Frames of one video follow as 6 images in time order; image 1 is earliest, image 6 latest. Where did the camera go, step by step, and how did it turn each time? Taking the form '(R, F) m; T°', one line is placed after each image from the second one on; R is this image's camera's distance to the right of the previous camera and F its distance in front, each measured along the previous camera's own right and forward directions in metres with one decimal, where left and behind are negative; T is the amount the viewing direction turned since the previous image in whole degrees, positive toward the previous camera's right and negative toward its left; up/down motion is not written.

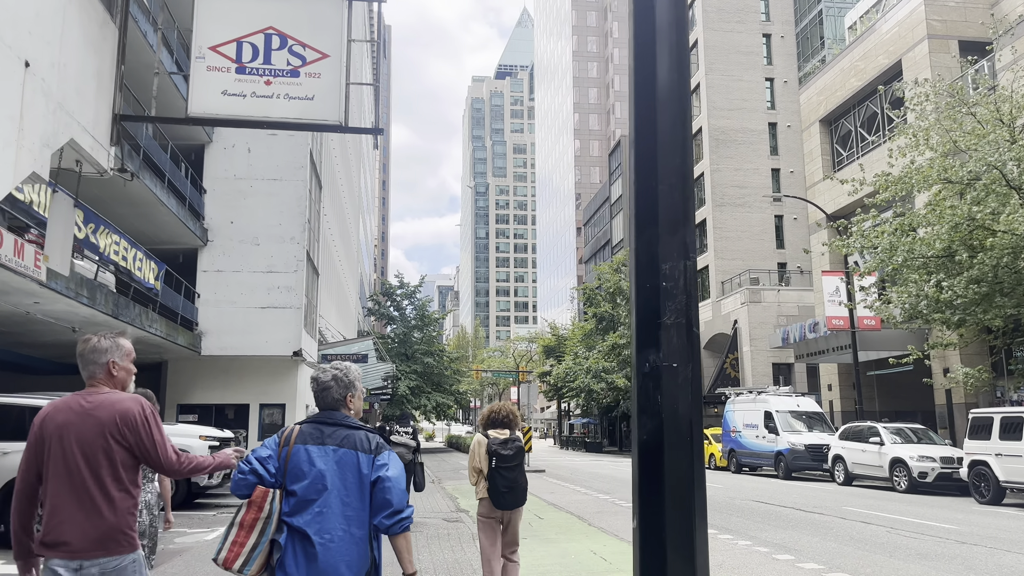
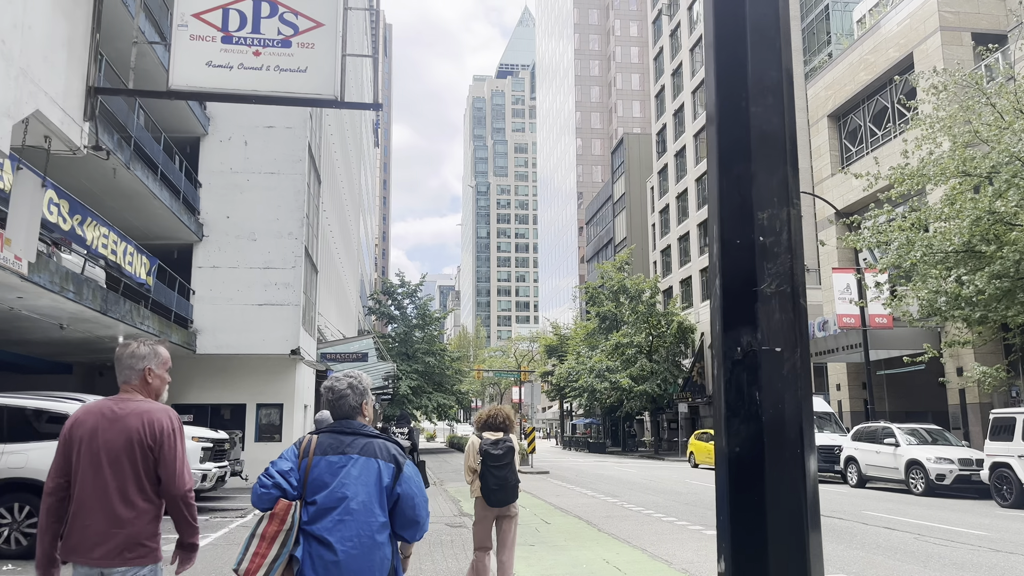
(-0.1, +0.6) m; 0°
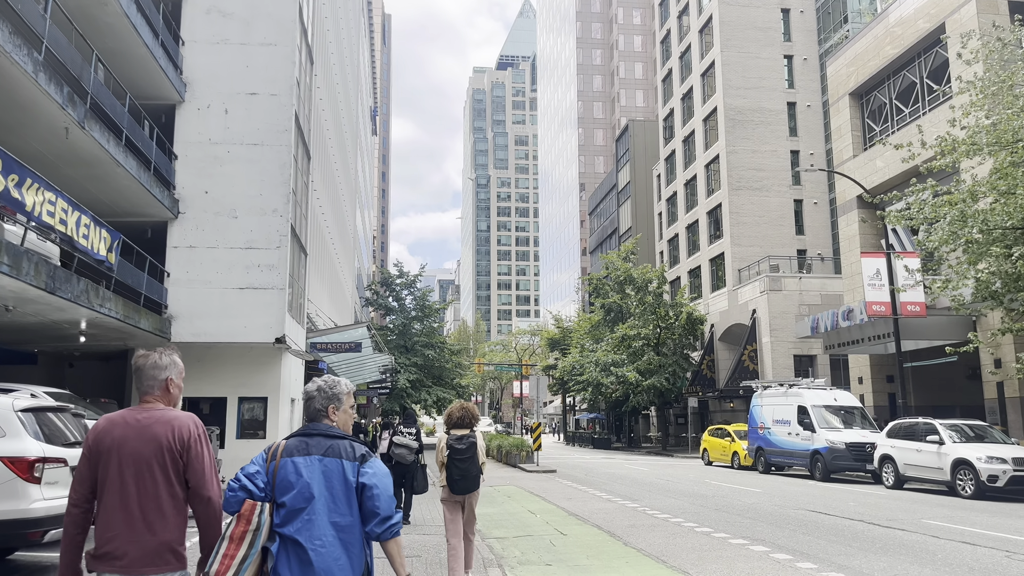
(-0.2, +1.9) m; 0°
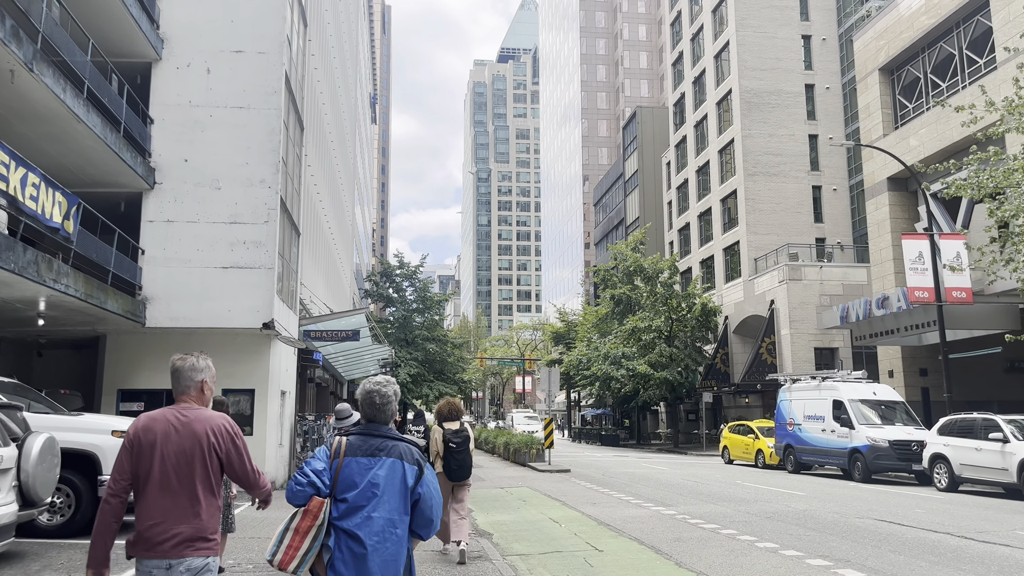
(-0.3, +1.9) m; 0°
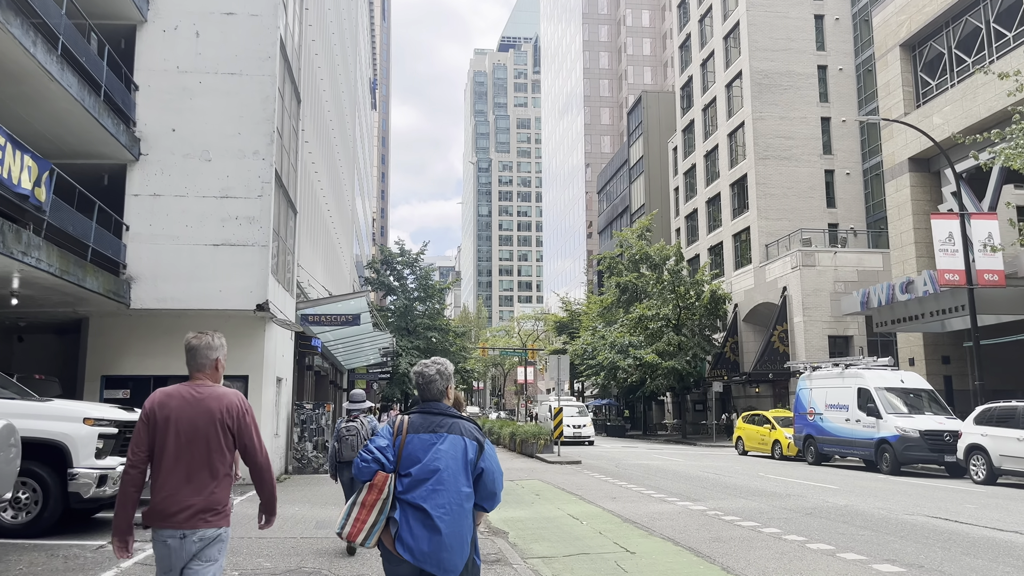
(-0.2, +1.1) m; 0°
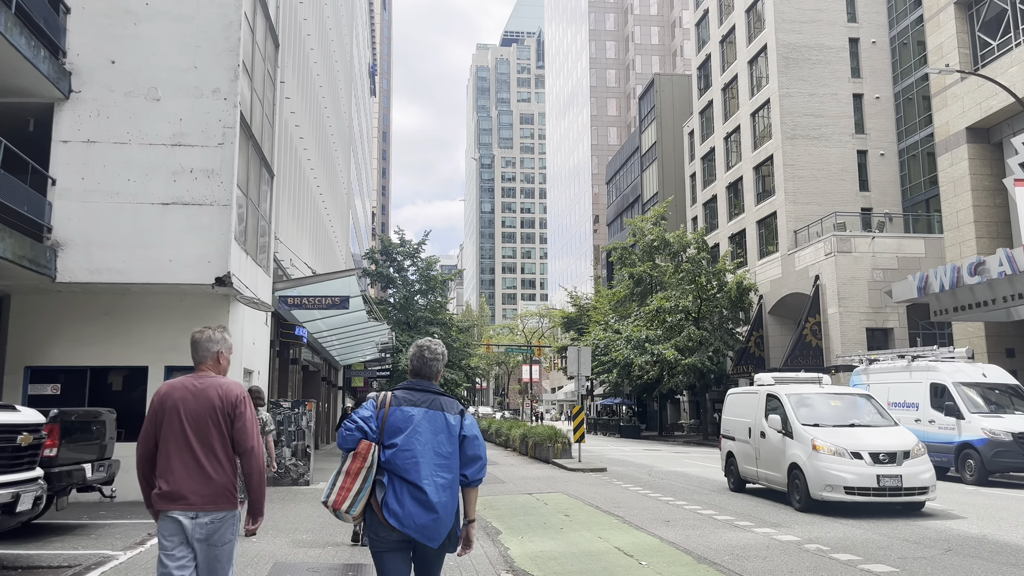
(-0.3, +3.0) m; 0°
